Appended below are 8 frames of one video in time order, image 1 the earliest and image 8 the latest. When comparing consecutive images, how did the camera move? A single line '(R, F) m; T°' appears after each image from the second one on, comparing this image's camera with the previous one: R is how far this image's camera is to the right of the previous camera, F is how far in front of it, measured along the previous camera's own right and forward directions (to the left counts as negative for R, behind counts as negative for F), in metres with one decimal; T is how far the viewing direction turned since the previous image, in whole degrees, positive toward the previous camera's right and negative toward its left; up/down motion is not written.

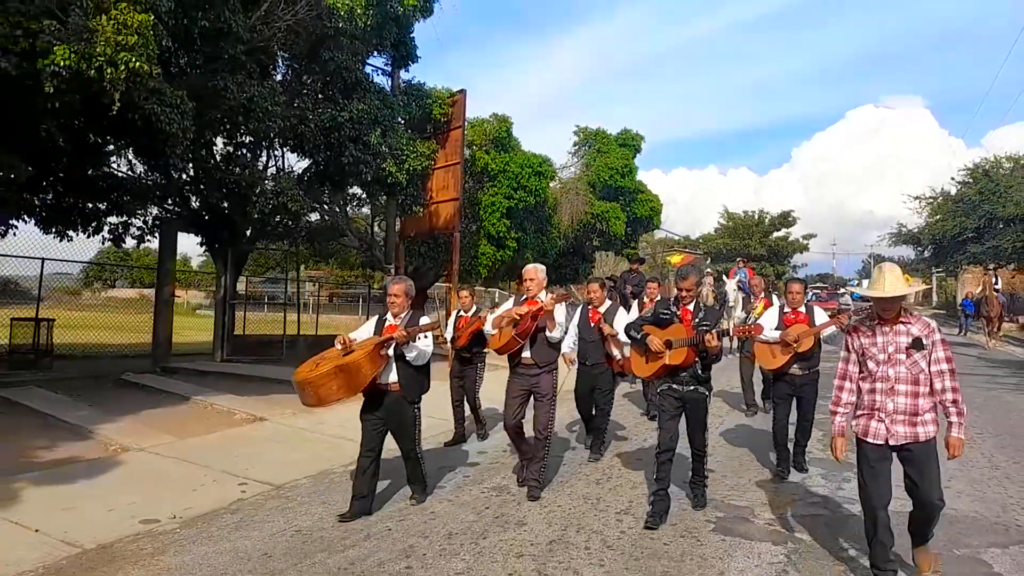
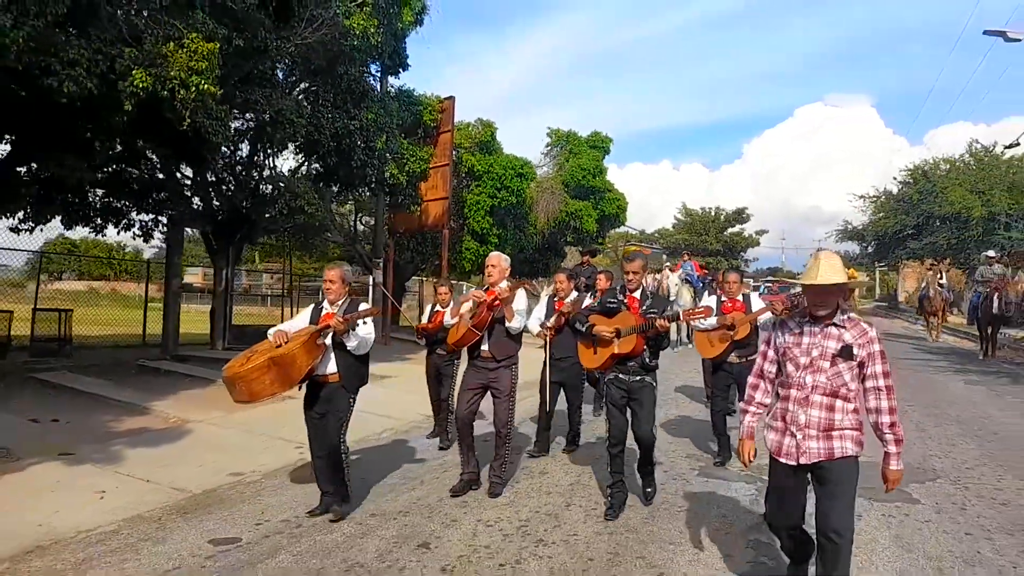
(-0.6, -1.2) m; +3°
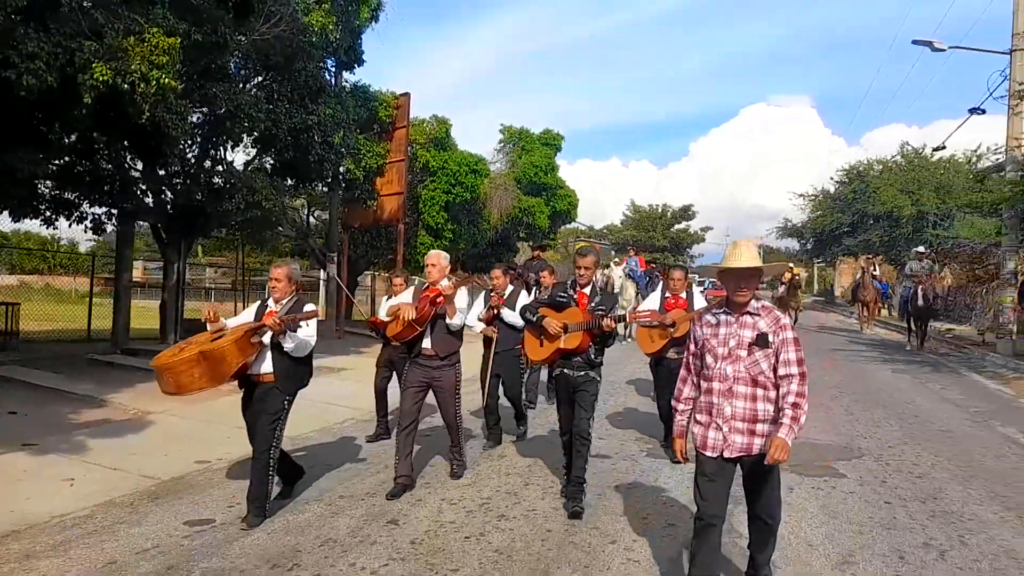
(-0.1, -0.3) m; +4°
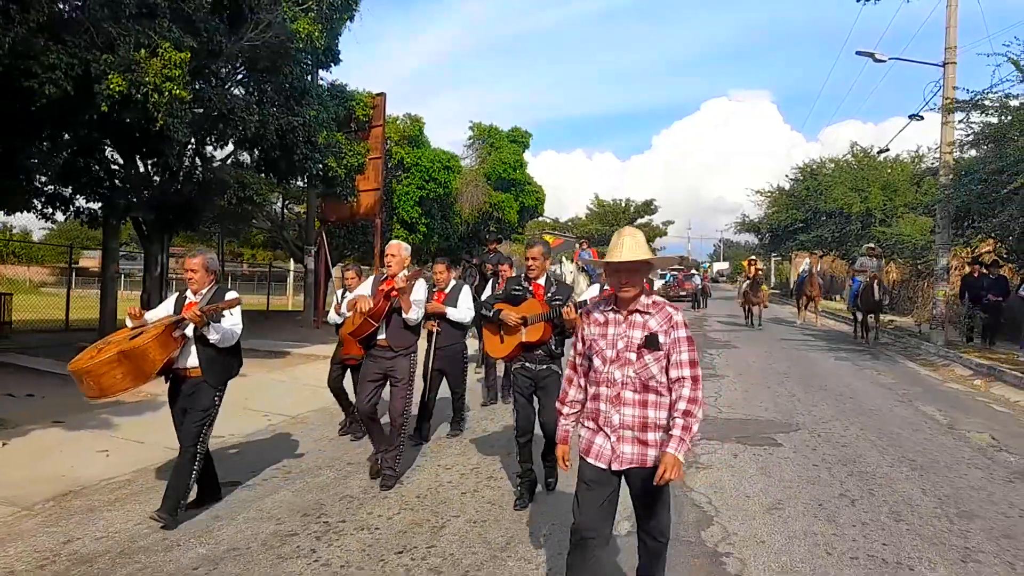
(-0.2, -0.9) m; +3°
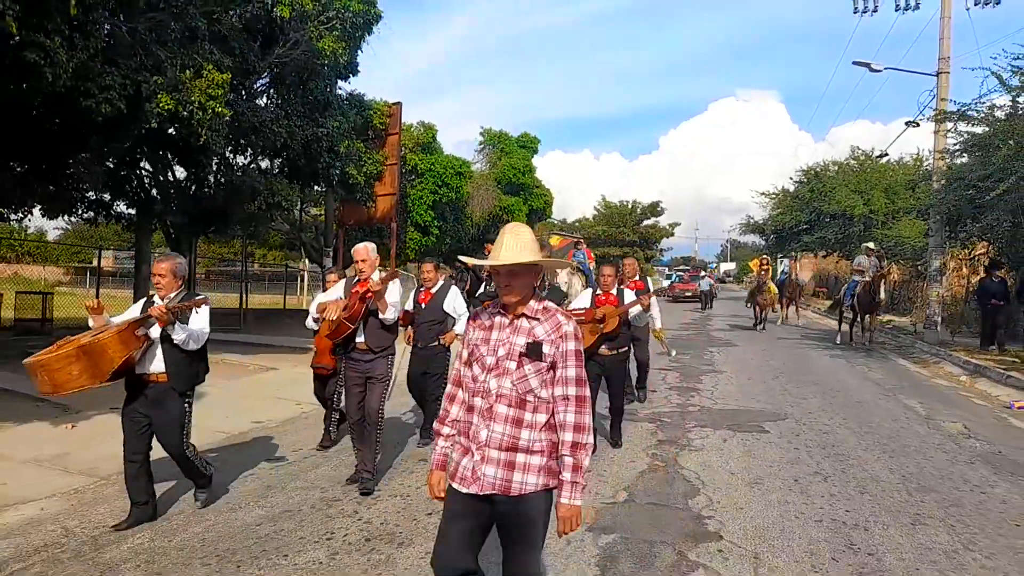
(0.0, -0.8) m; -1°
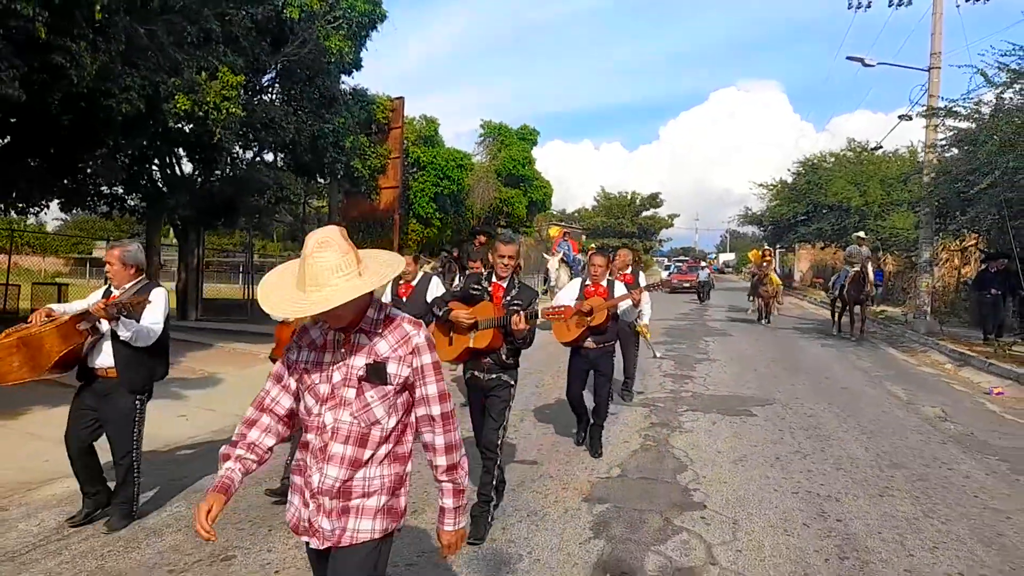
(0.0, -0.5) m; 0°
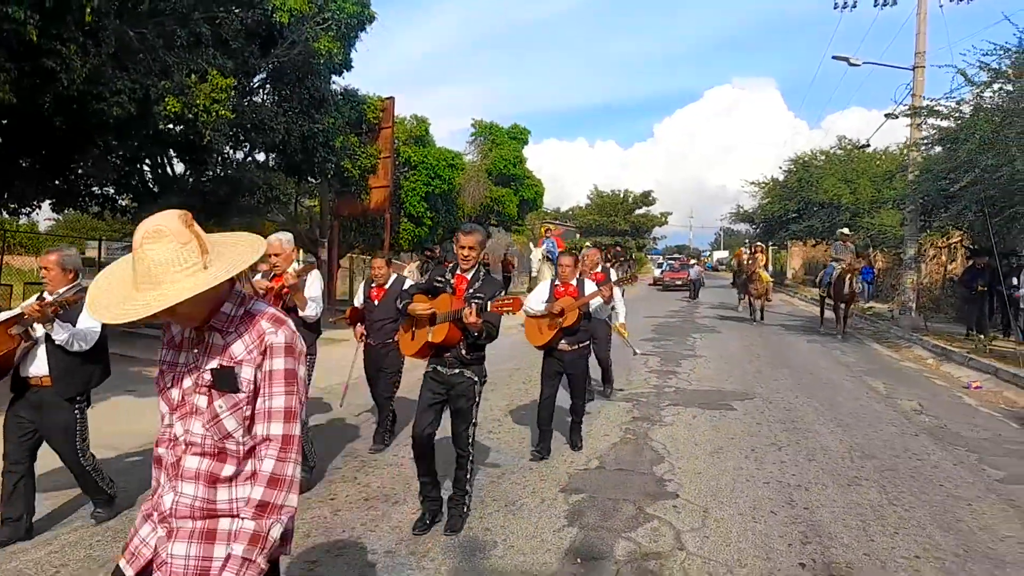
(+0.1, -0.2) m; 0°
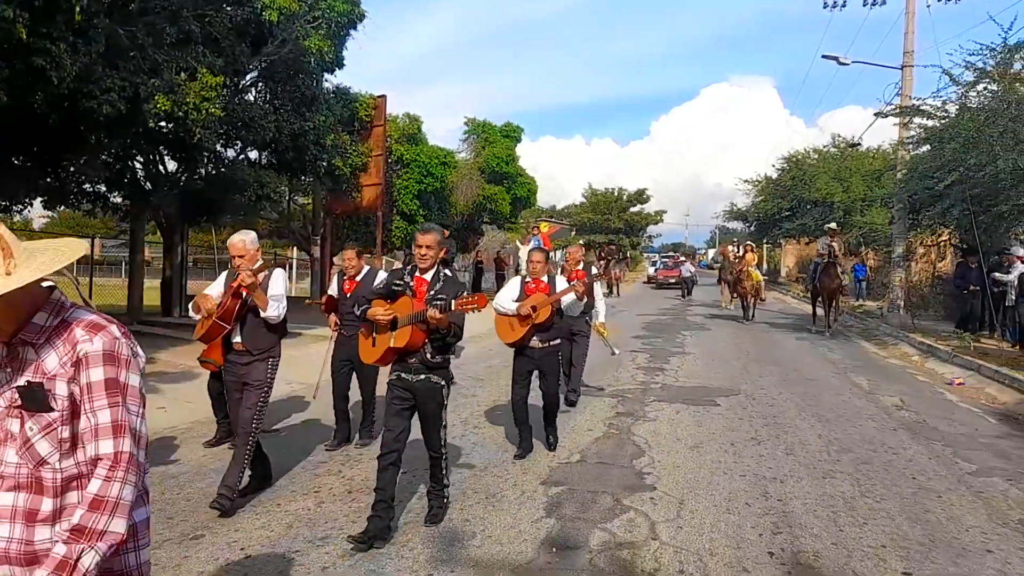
(+0.1, -0.1) m; 0°
